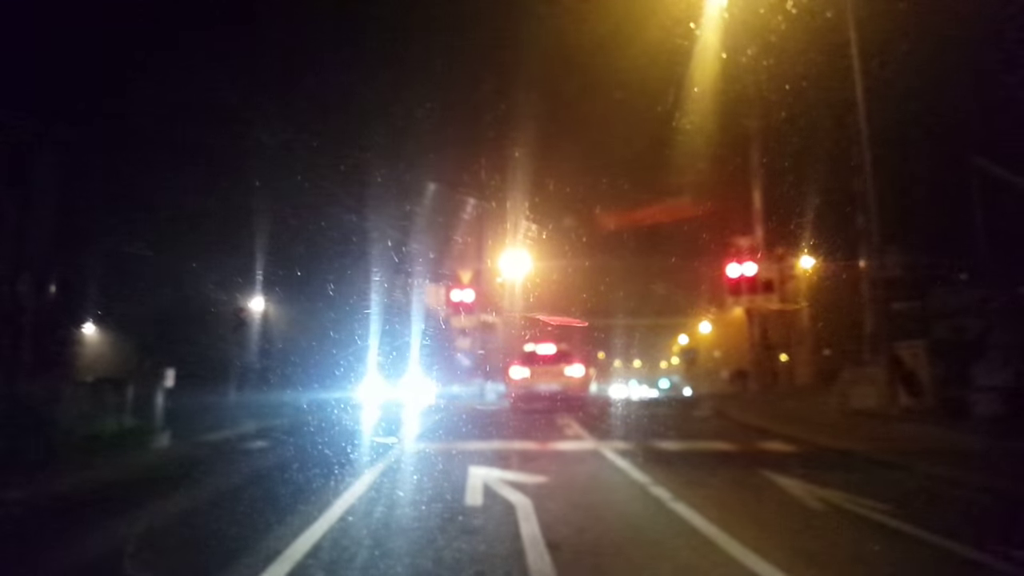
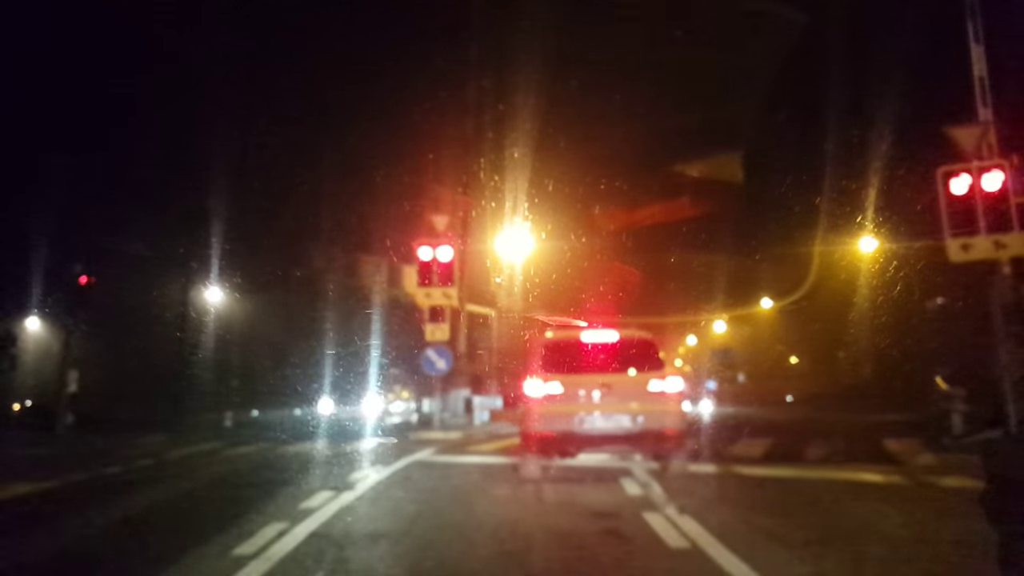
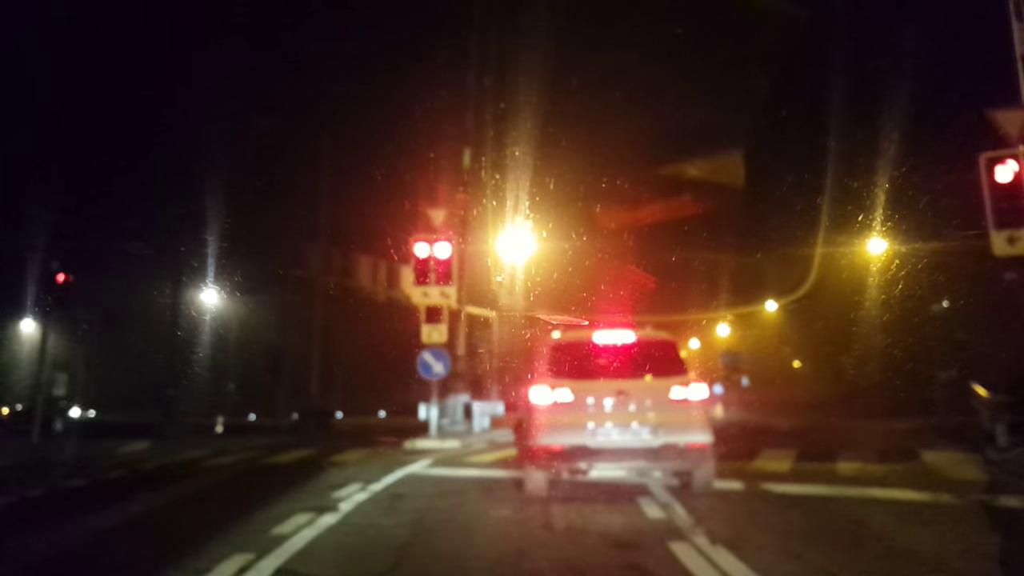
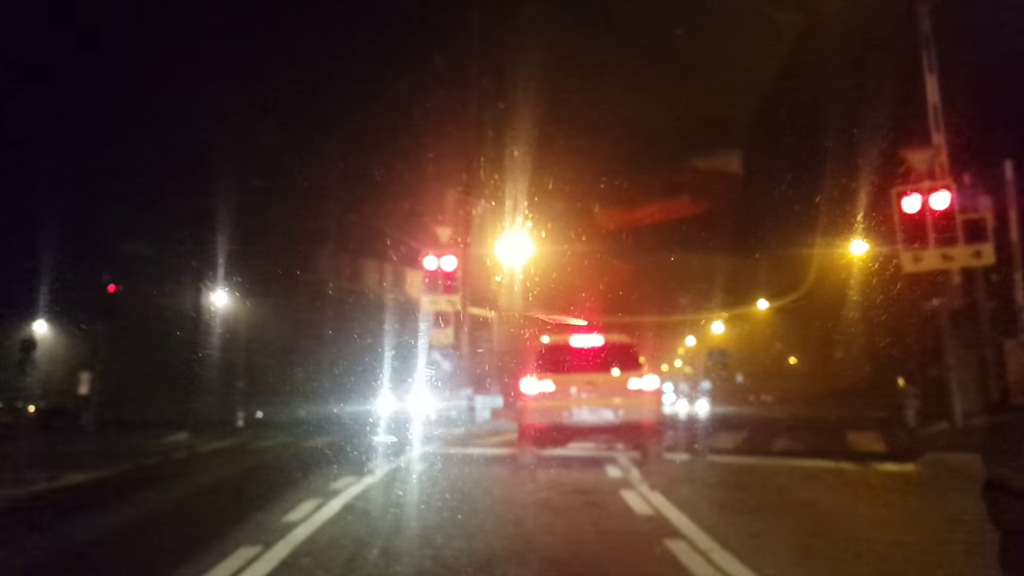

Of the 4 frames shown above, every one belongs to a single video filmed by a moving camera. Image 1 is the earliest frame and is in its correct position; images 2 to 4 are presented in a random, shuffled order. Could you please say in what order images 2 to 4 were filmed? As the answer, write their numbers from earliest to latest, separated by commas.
4, 2, 3
